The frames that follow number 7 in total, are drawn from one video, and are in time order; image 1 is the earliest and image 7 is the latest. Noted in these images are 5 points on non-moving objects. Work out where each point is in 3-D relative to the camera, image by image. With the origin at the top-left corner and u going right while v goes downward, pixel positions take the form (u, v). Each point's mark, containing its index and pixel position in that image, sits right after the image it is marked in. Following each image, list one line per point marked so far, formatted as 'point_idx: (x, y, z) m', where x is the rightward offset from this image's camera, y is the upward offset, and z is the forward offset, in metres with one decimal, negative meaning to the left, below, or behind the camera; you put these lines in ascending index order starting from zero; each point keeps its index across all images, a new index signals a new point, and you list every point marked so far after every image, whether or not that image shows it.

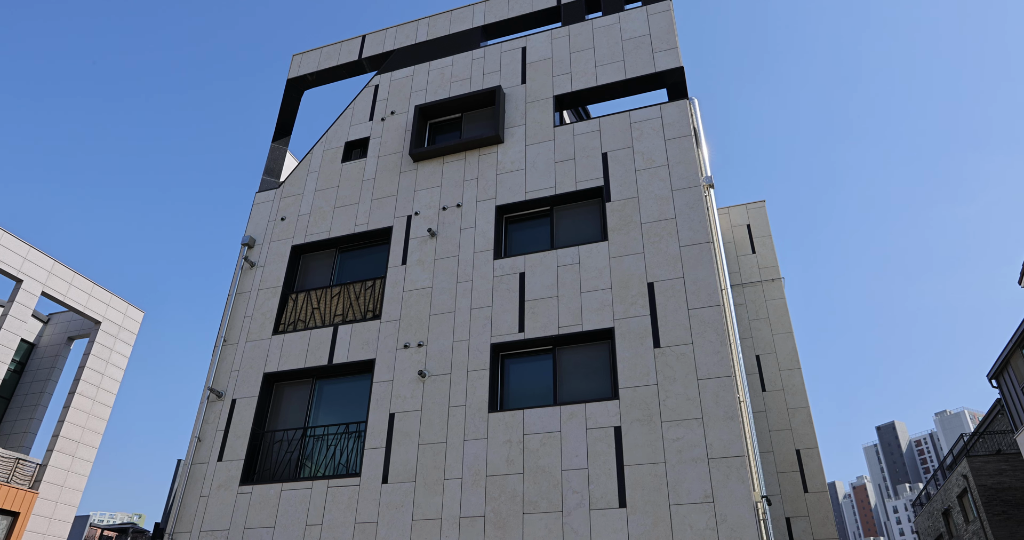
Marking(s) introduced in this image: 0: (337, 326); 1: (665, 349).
0: (-4.2, -1.3, +16.4) m
1: (+3.0, -1.6, +13.4) m
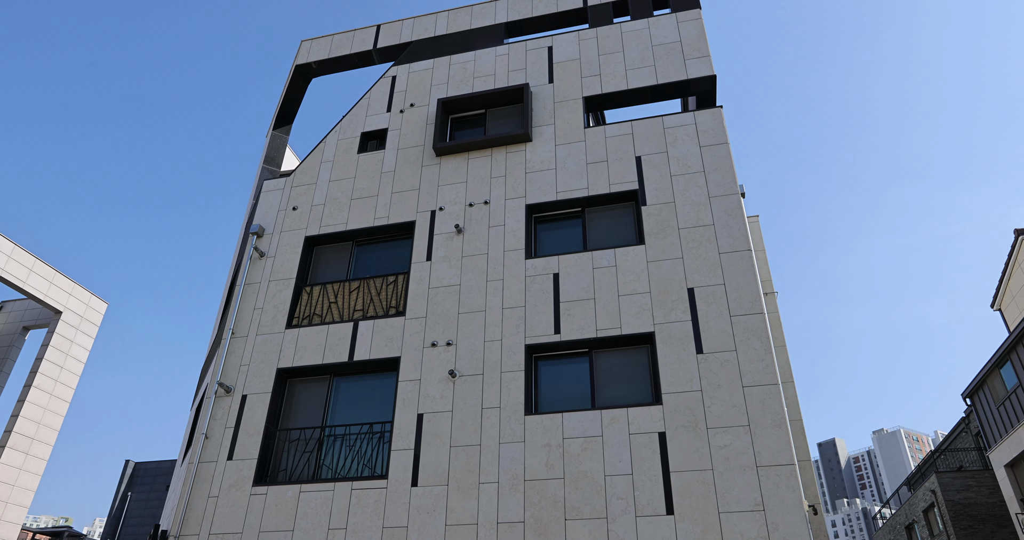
0: (-3.6, -1.2, +15.8) m
1: (+3.8, -1.7, +13.3) m
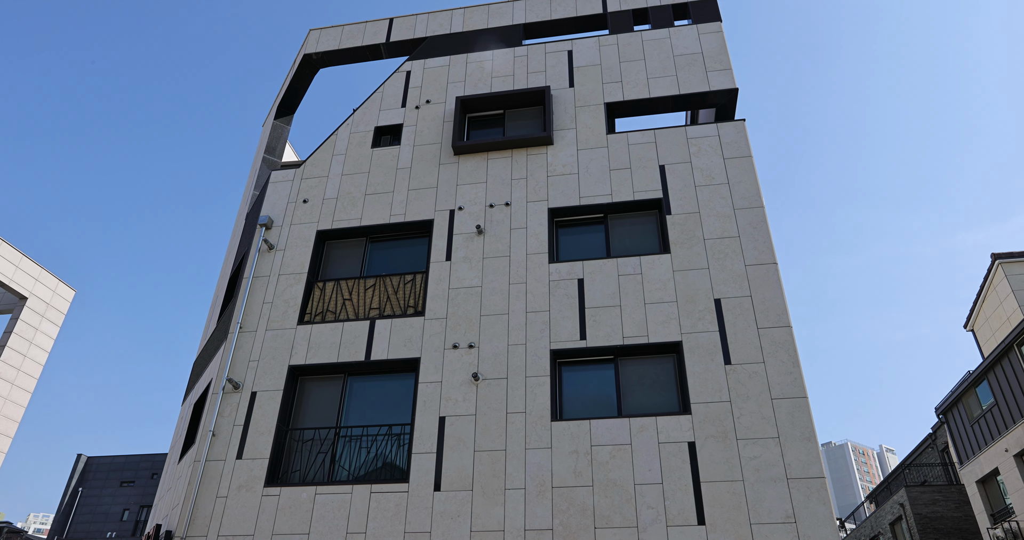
0: (-3.1, -1.1, +15.4) m
1: (+4.4, -1.9, +13.3) m
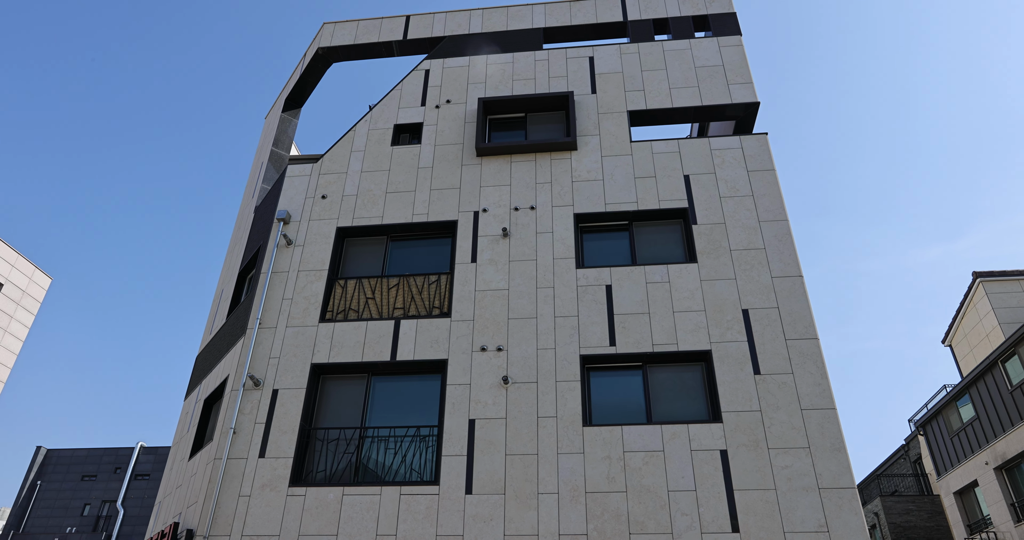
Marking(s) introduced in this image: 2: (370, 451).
0: (-2.5, -1.1, +15.3) m
1: (+5.1, -2.1, +13.5) m
2: (-2.9, -3.7, +13.9) m
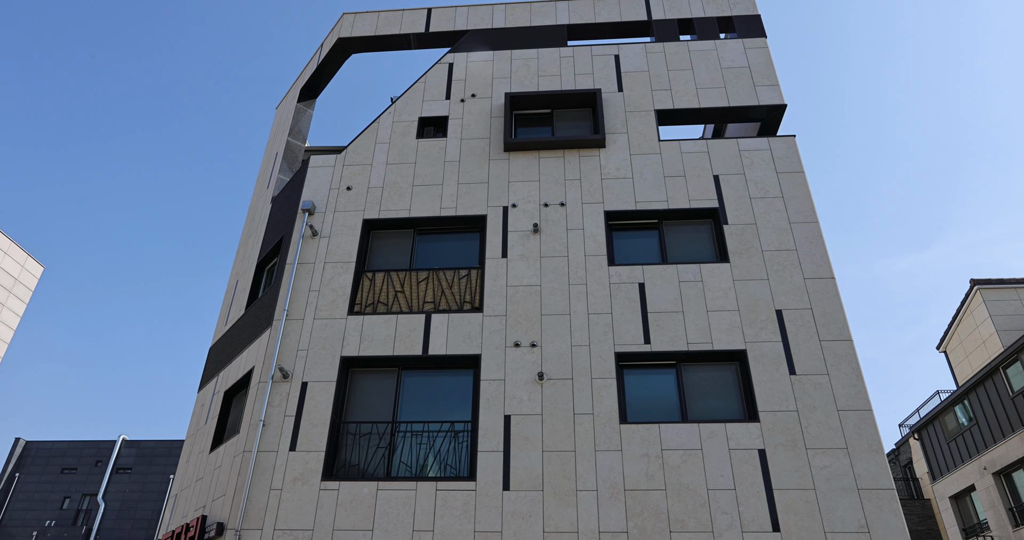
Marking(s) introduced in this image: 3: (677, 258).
0: (-1.8, -1.0, +15.1) m
1: (+5.8, -2.1, +13.6) m
2: (-2.2, -3.6, +13.8) m
3: (+3.9, +0.3, +15.9) m
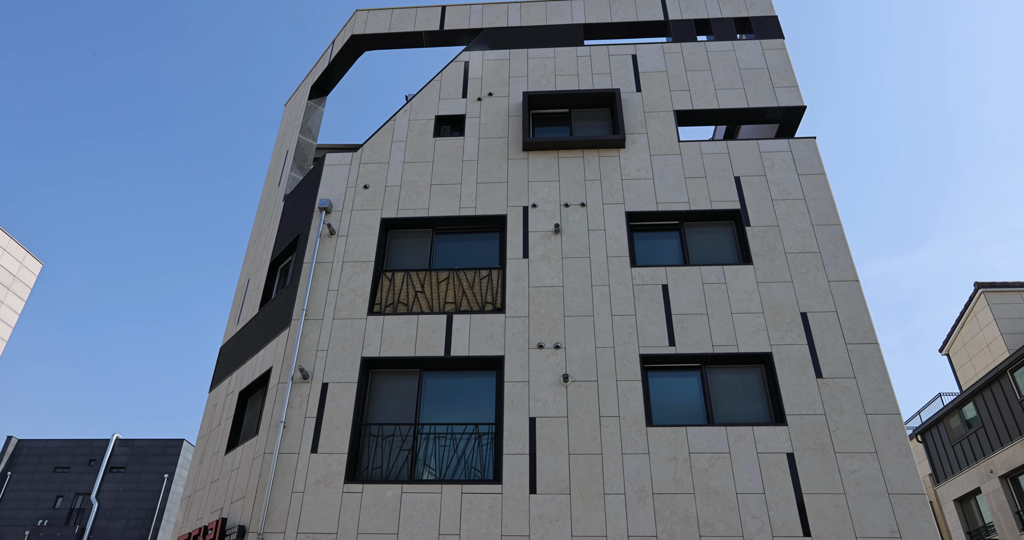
0: (-1.3, -1.0, +14.9) m
1: (+6.3, -2.2, +13.5) m
2: (-1.7, -3.6, +13.6) m
3: (+4.3, +0.3, +15.8) m
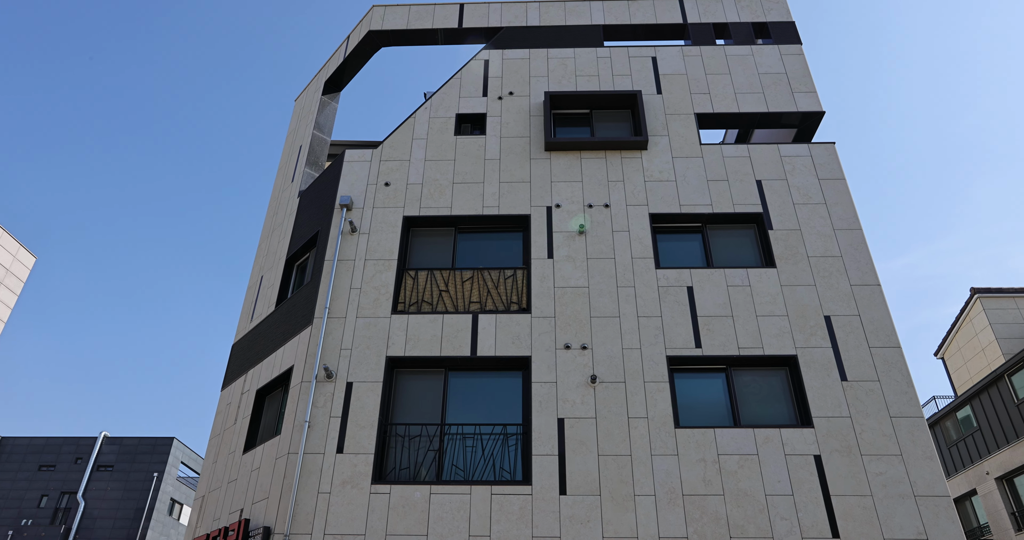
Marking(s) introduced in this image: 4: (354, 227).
0: (-0.8, -1.0, +14.9) m
1: (+6.9, -2.3, +13.7) m
2: (-1.2, -3.5, +13.6) m
3: (+4.9, +0.2, +15.9) m
4: (-3.8, +1.0, +16.3) m
